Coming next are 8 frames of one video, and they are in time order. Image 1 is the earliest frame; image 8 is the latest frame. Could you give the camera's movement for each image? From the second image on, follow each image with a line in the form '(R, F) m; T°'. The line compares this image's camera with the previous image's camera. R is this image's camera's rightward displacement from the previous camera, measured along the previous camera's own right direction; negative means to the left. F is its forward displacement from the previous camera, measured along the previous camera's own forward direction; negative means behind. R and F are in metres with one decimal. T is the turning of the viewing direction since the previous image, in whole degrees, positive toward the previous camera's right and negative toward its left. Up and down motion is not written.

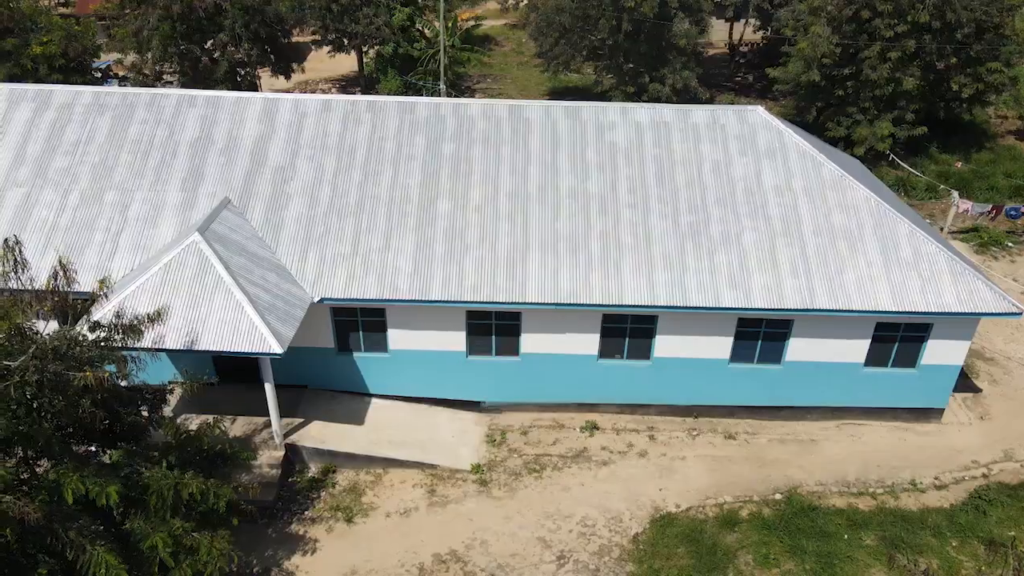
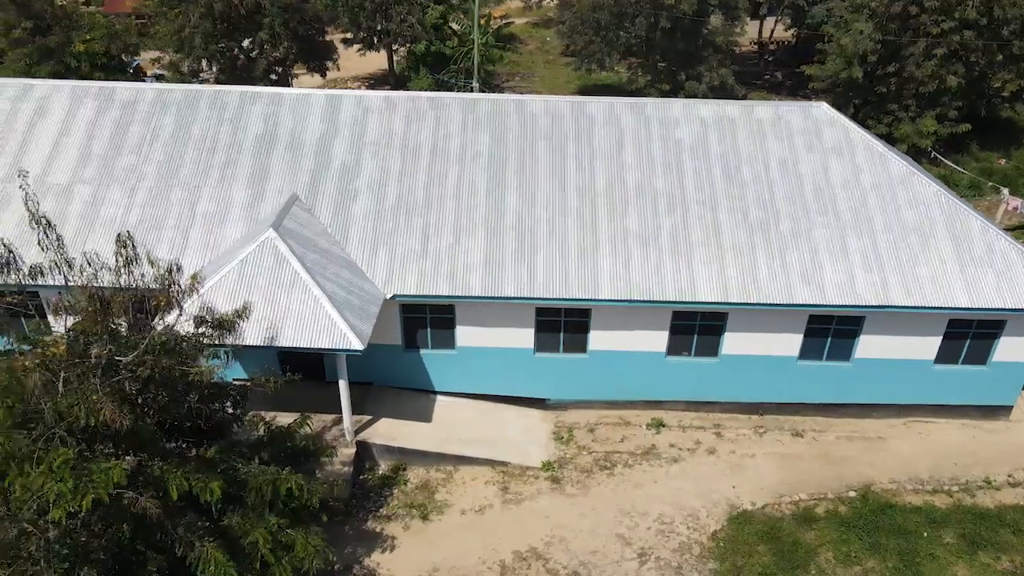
(-1.5, +0.1) m; 0°
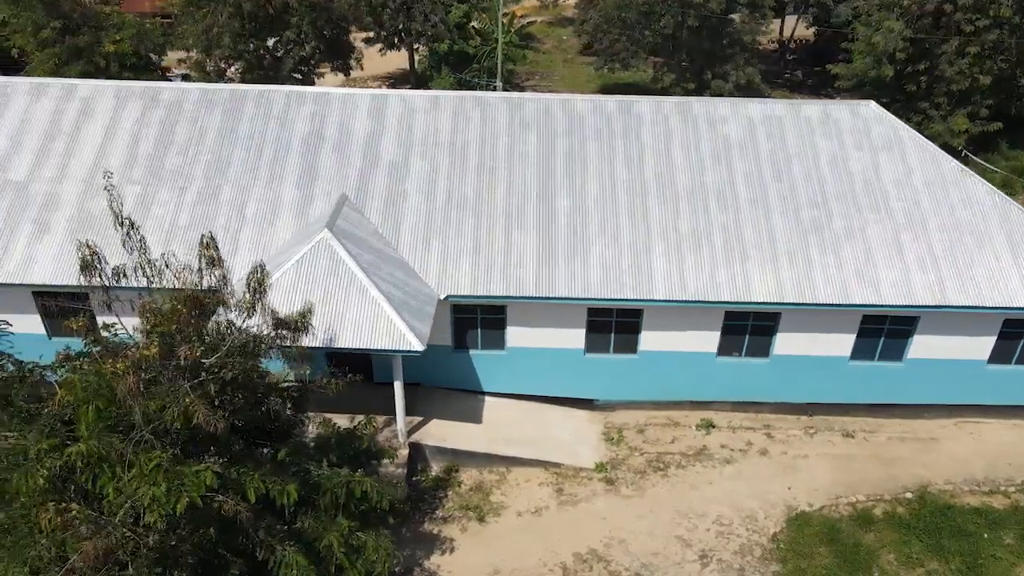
(-1.2, +0.1) m; 0°
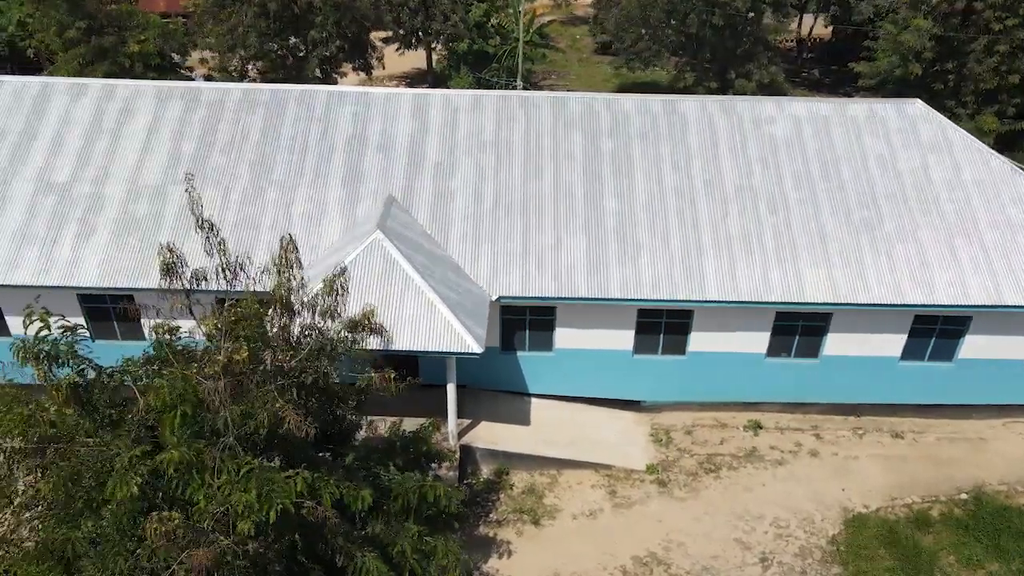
(-1.2, +0.1) m; 0°
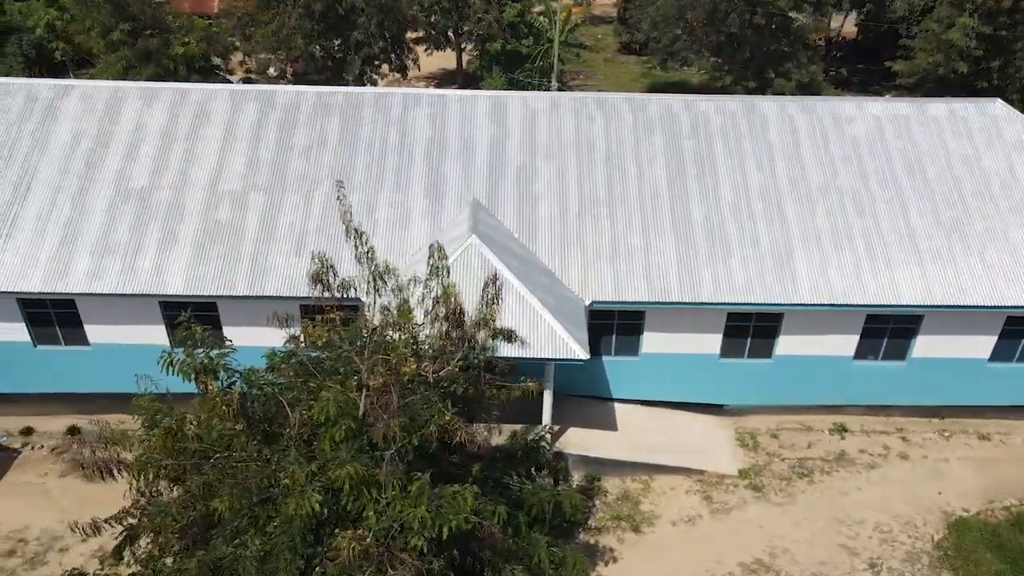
(-2.1, +0.2) m; 0°
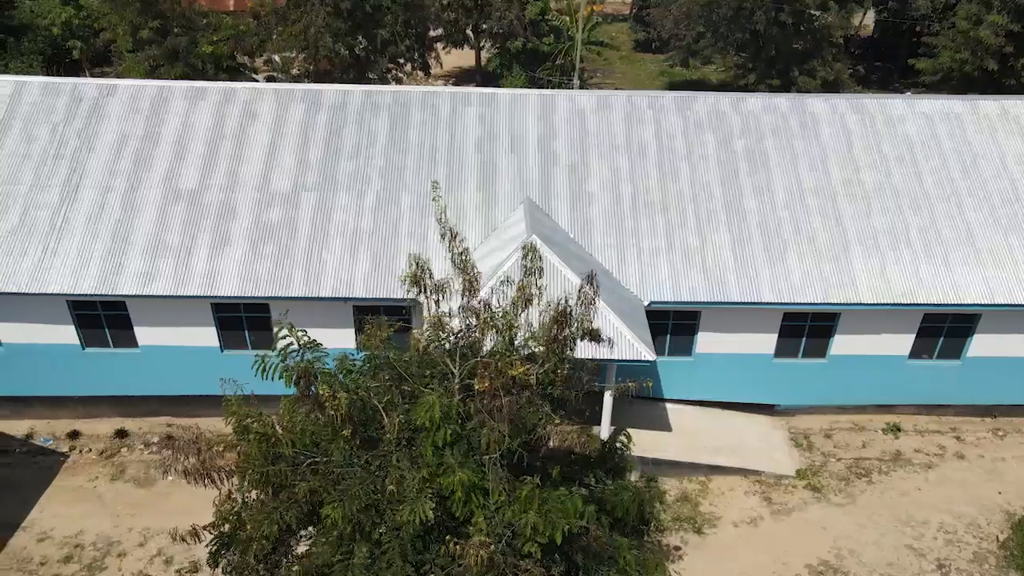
(-1.3, +0.1) m; 0°
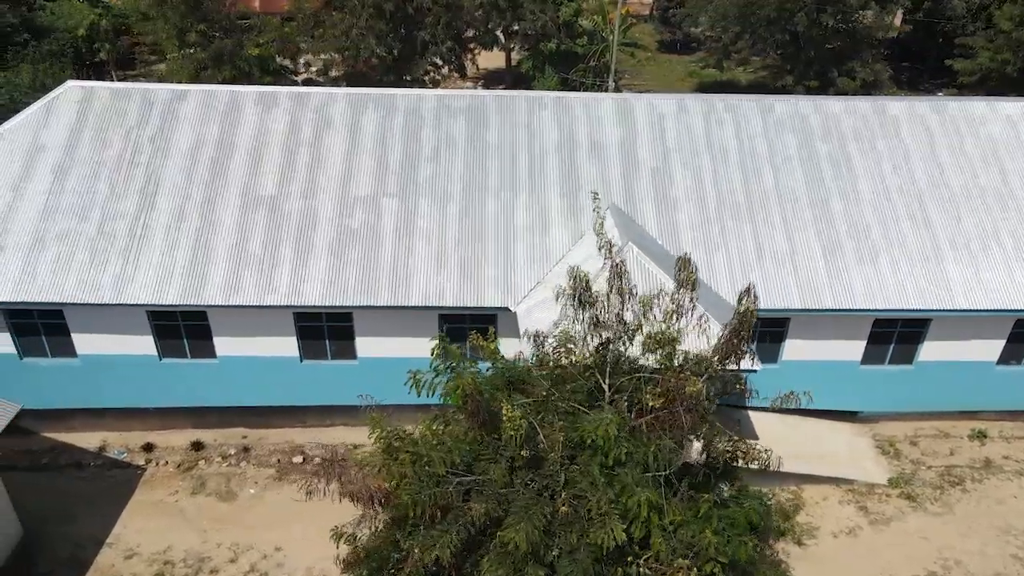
(-2.0, +0.3) m; 0°
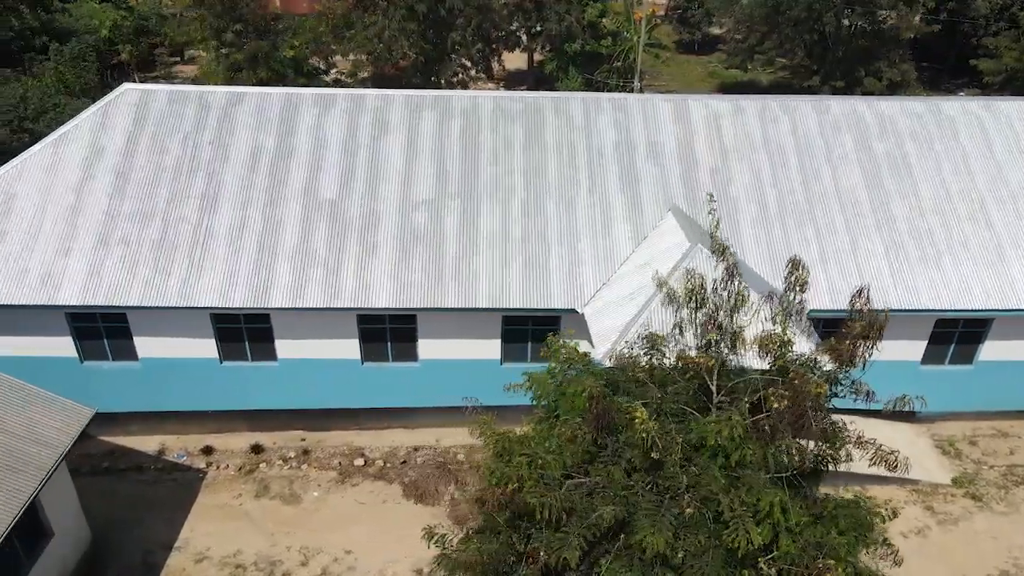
(-1.4, 0.0) m; 0°
